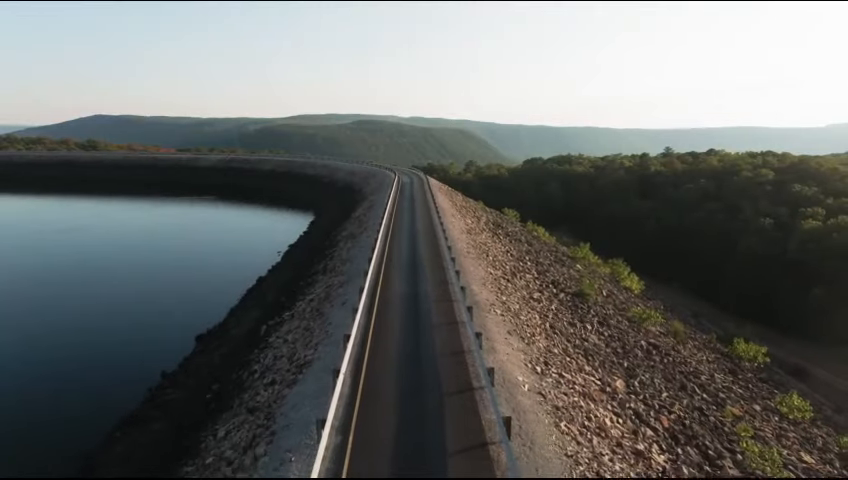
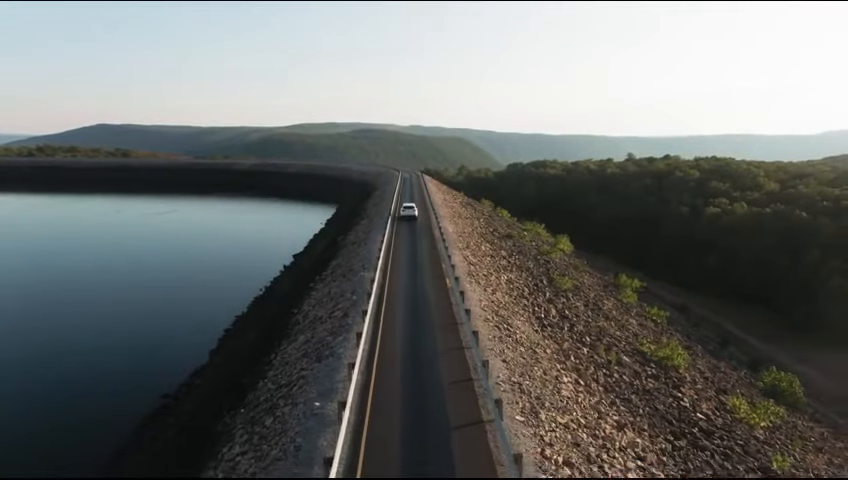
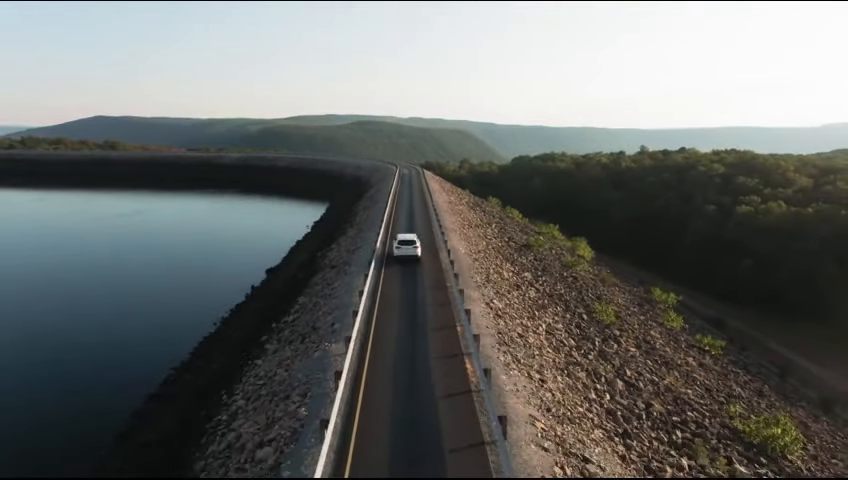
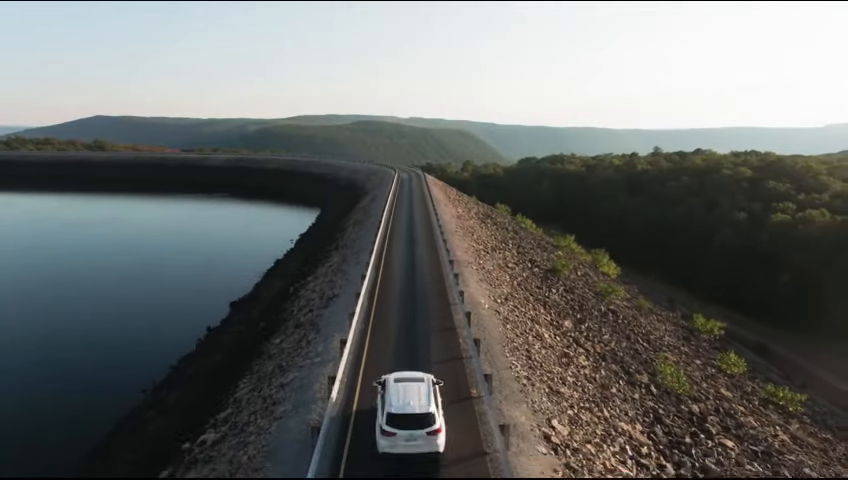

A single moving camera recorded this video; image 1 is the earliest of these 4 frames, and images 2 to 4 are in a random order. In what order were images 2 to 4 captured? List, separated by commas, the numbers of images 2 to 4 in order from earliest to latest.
4, 3, 2
